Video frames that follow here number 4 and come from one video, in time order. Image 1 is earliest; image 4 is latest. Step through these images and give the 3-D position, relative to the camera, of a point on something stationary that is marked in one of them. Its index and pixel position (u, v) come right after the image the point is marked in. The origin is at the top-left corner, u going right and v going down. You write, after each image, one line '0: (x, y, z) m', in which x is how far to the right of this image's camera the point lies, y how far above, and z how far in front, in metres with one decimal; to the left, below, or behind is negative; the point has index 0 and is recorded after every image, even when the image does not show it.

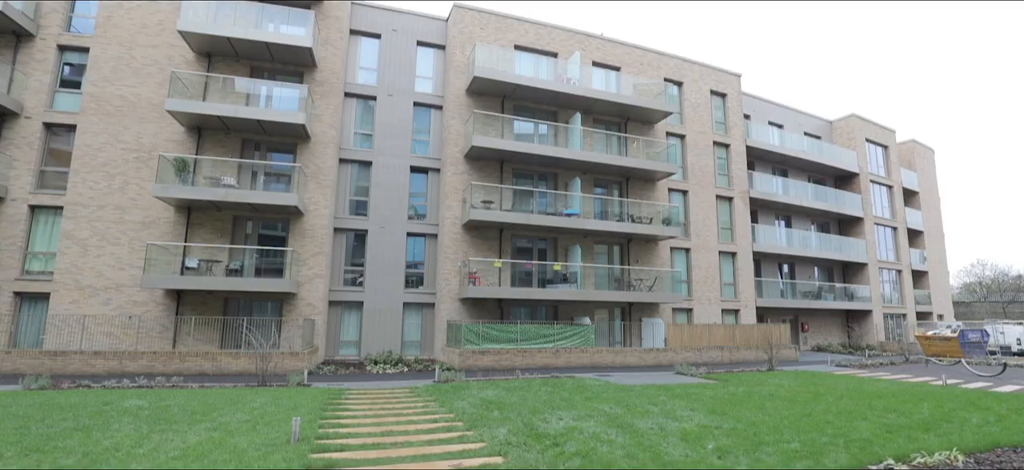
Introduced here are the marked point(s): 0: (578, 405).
0: (+1.1, -2.8, +8.4) m
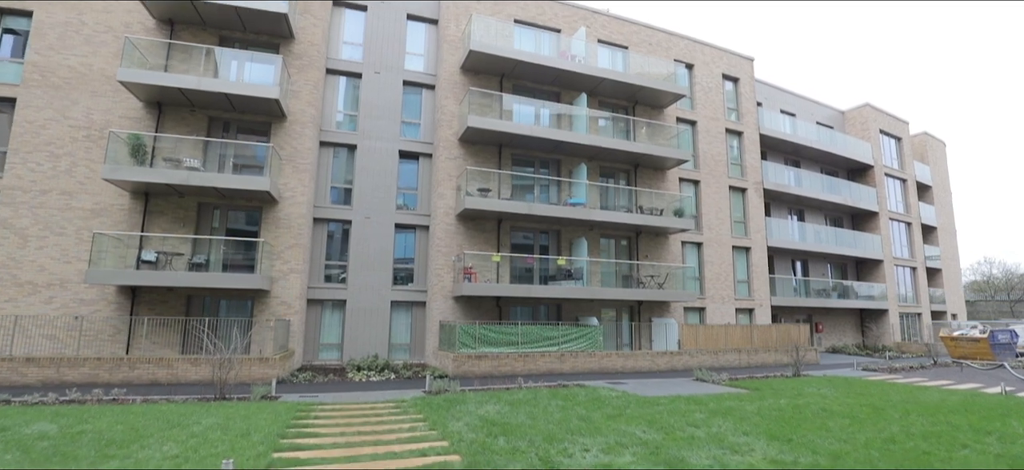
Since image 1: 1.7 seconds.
0: (+1.2, -2.5, +6.8) m
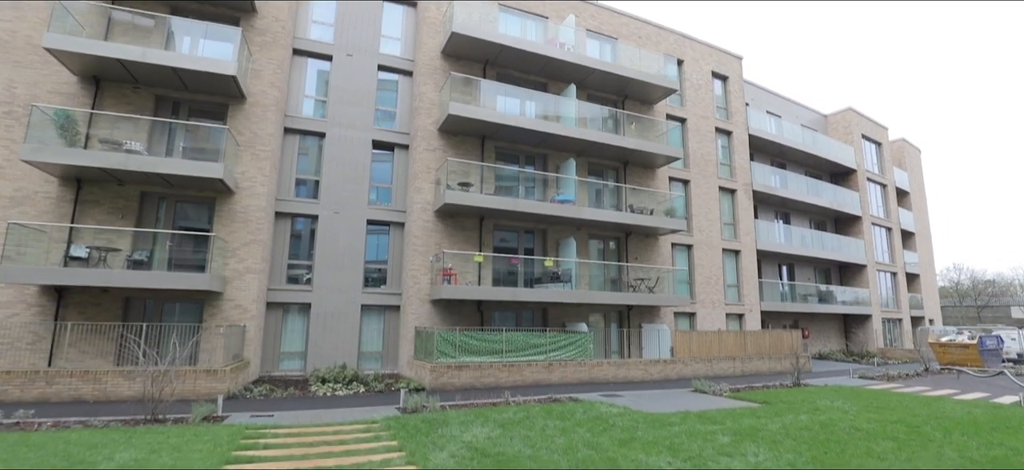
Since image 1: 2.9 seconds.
0: (+1.2, -2.4, +5.6) m
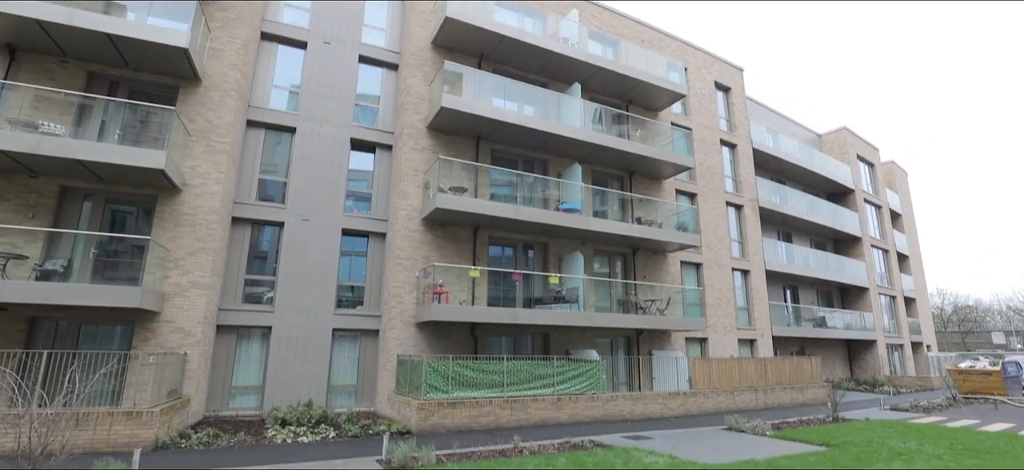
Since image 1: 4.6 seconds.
0: (+1.6, -2.3, +3.6) m
